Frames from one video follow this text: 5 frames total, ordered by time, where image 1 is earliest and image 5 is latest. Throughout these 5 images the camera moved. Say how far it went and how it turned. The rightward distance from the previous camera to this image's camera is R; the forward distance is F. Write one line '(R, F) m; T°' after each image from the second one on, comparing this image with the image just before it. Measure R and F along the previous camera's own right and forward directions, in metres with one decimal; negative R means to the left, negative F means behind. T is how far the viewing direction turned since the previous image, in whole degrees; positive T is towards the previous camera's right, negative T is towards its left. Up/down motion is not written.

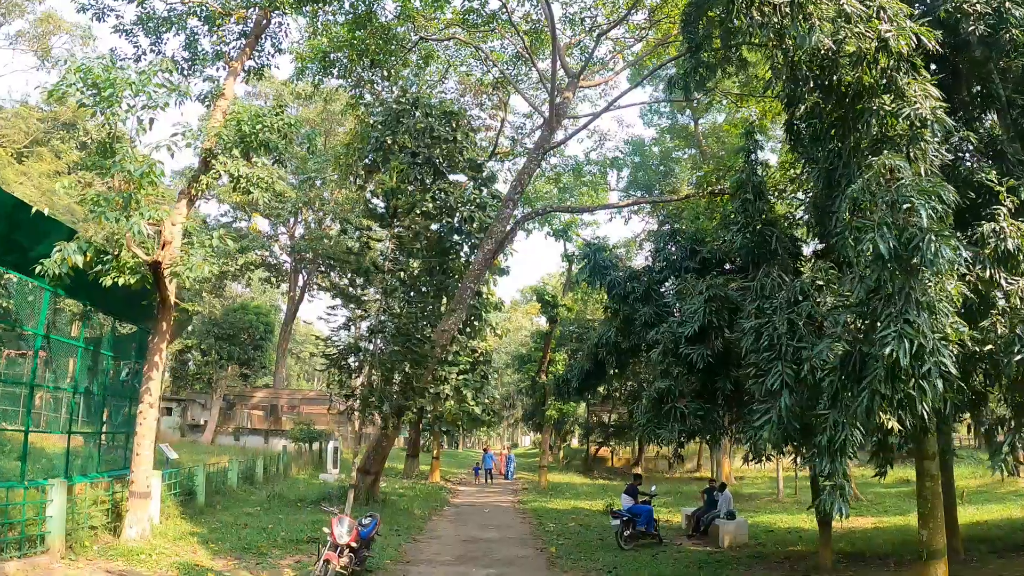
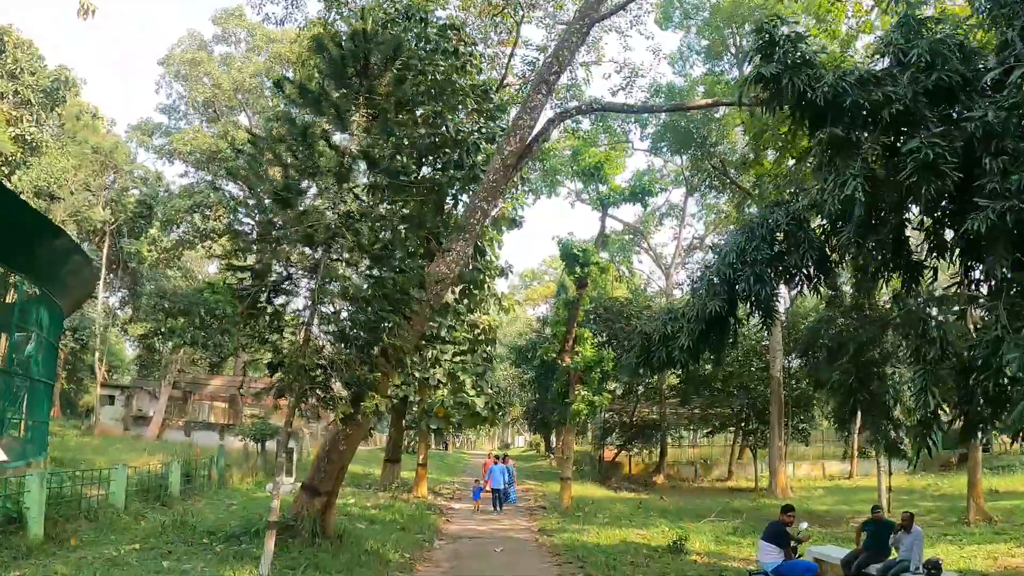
(-0.6, +4.8) m; +1°
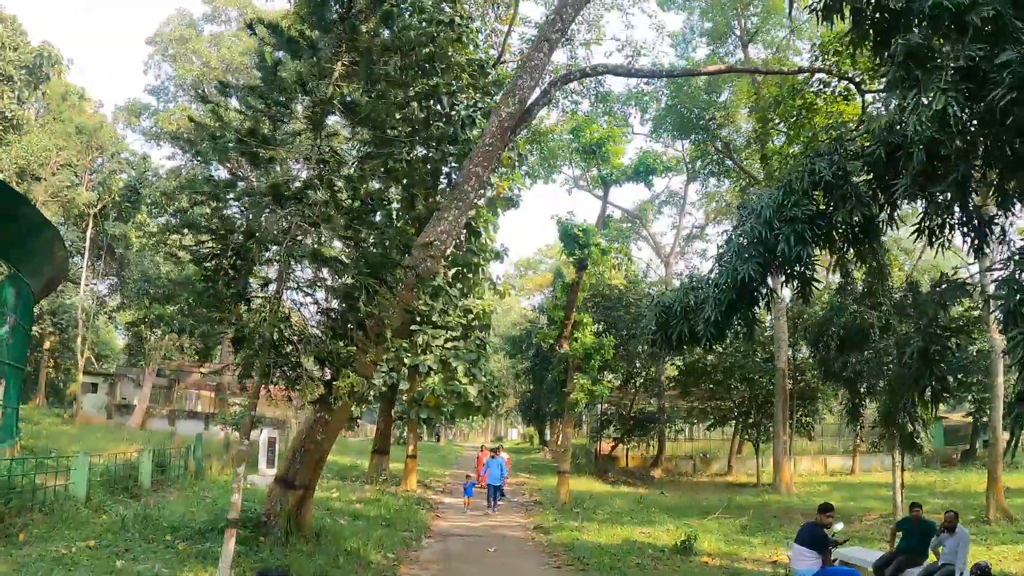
(0.0, +0.8) m; 0°
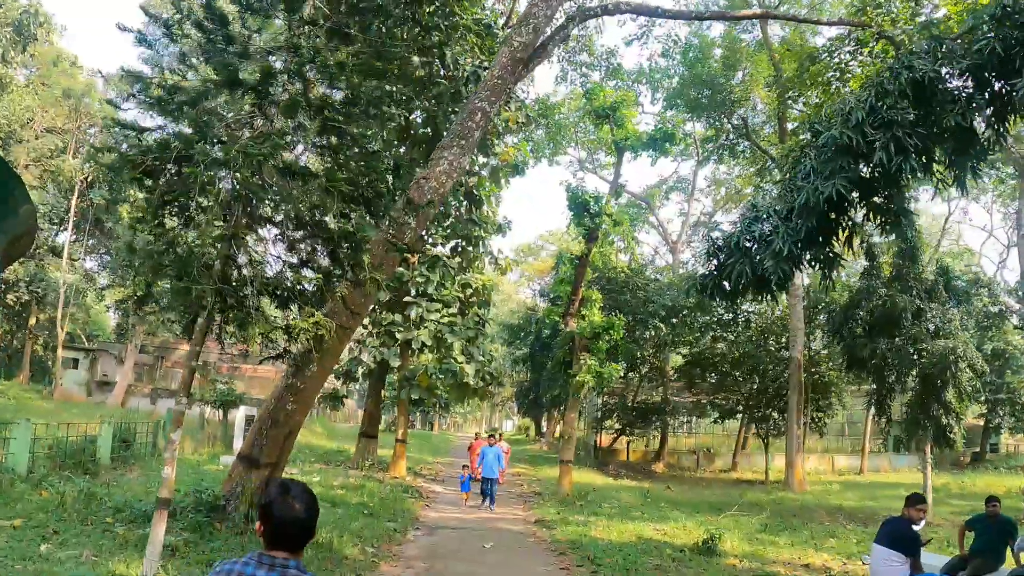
(-0.1, +1.1) m; 0°
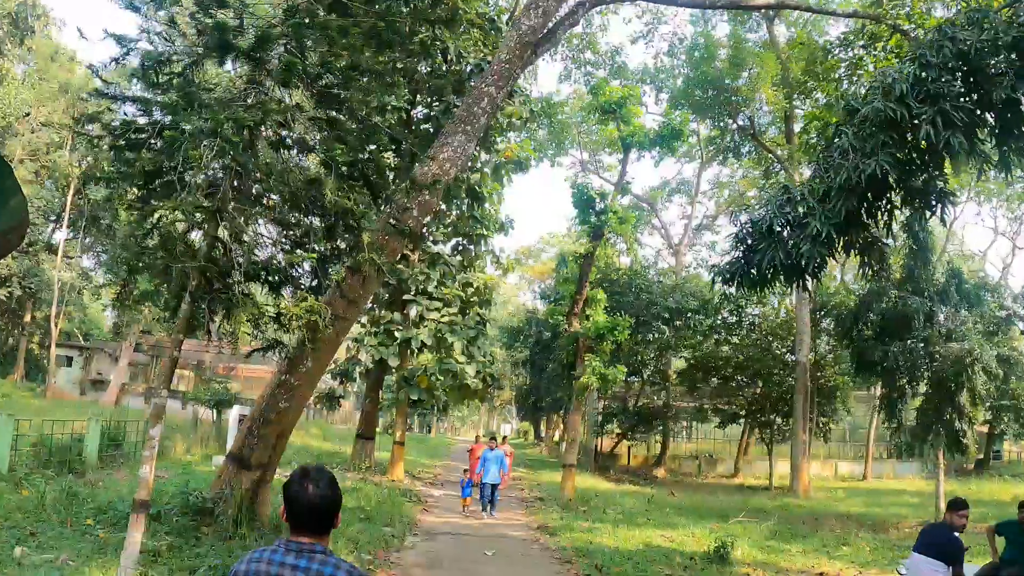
(-0.1, +0.3) m; 0°
